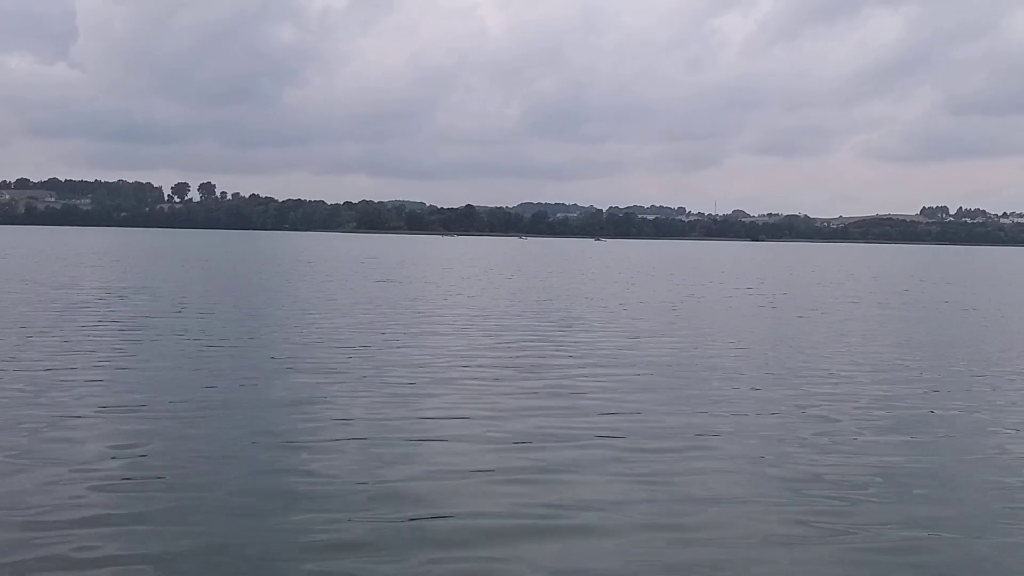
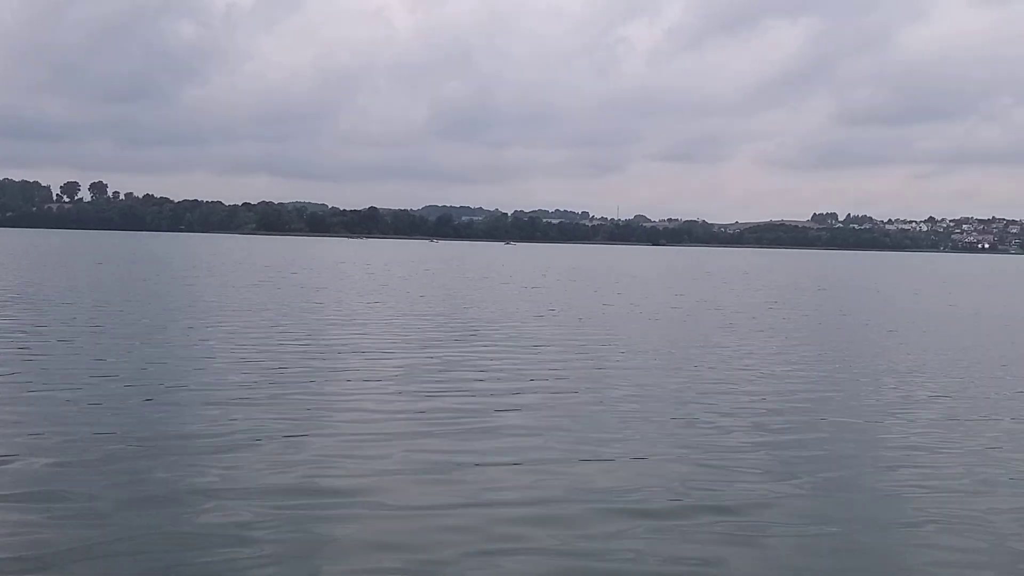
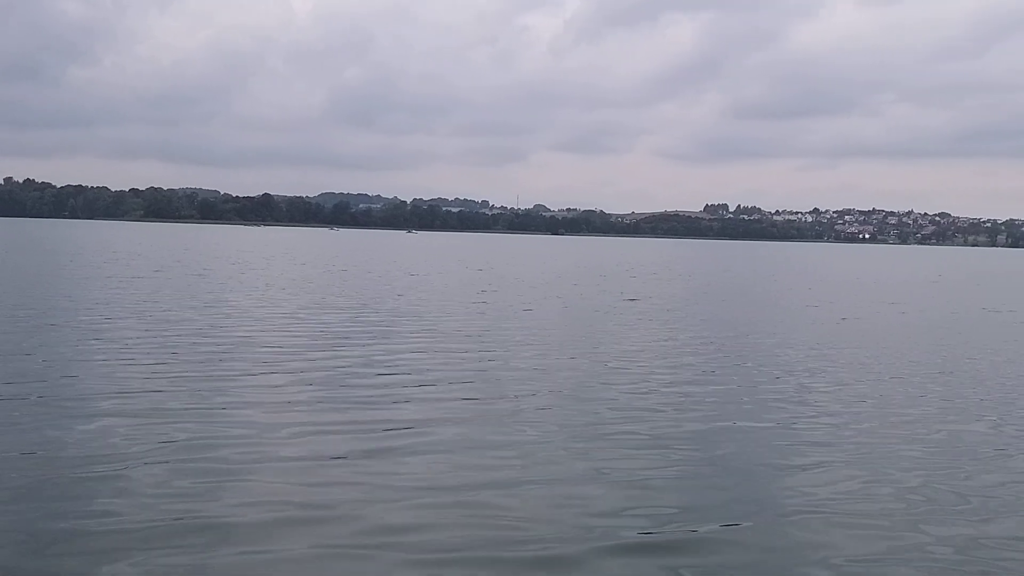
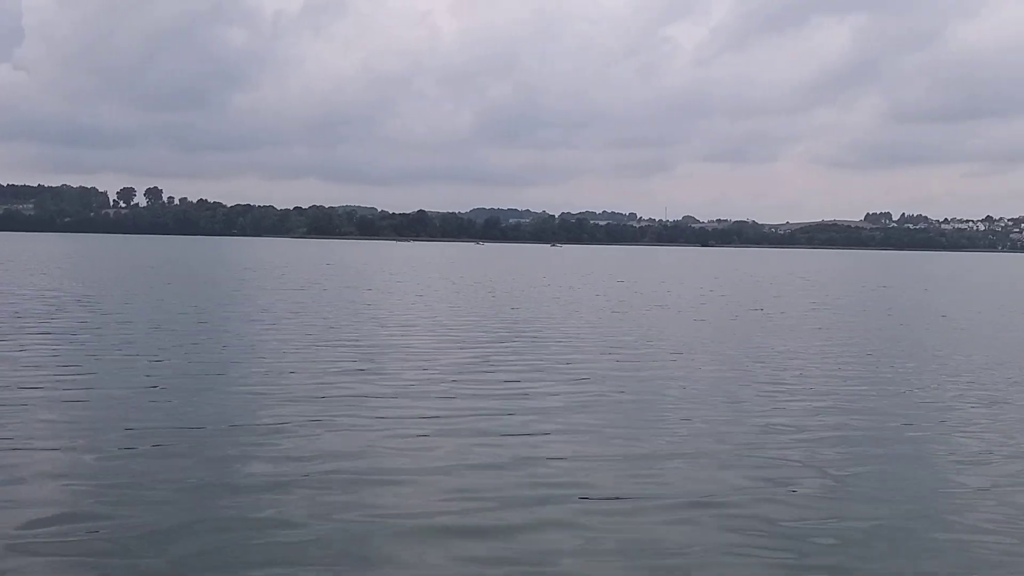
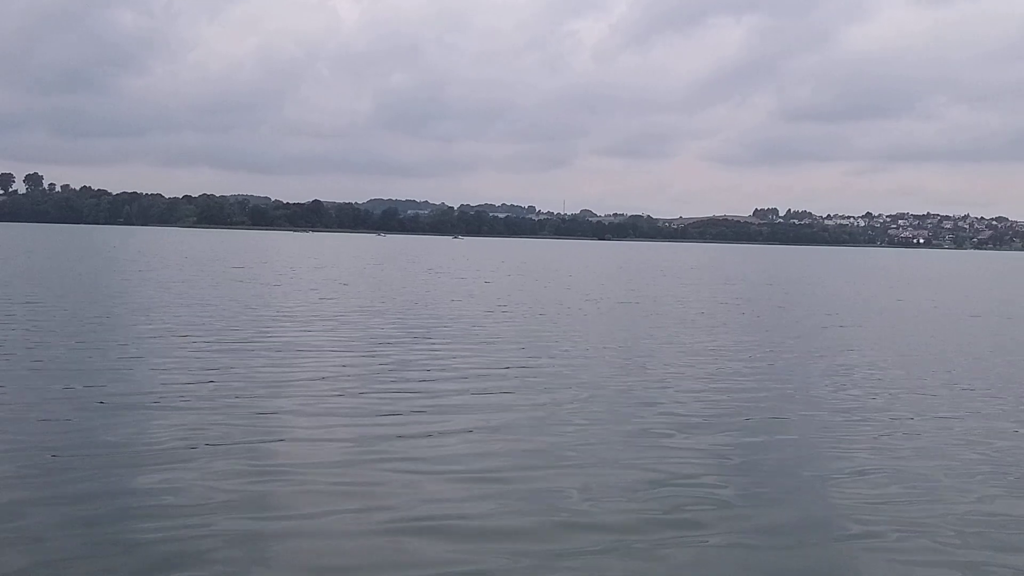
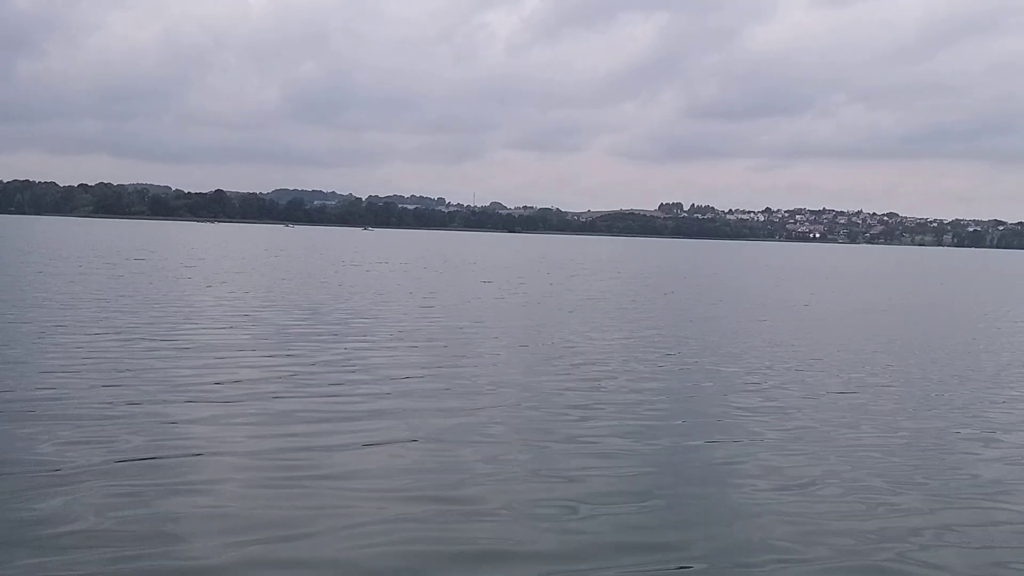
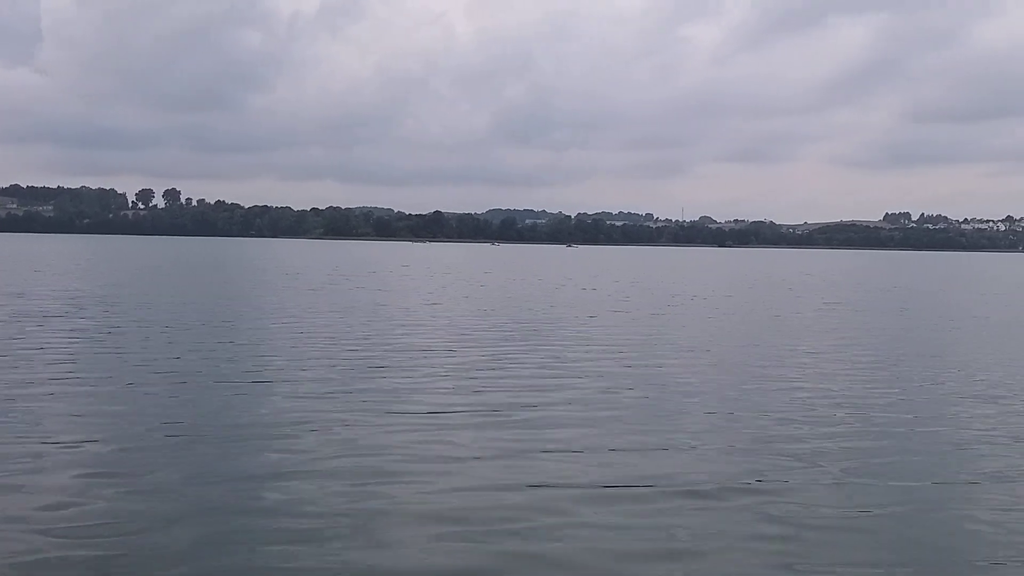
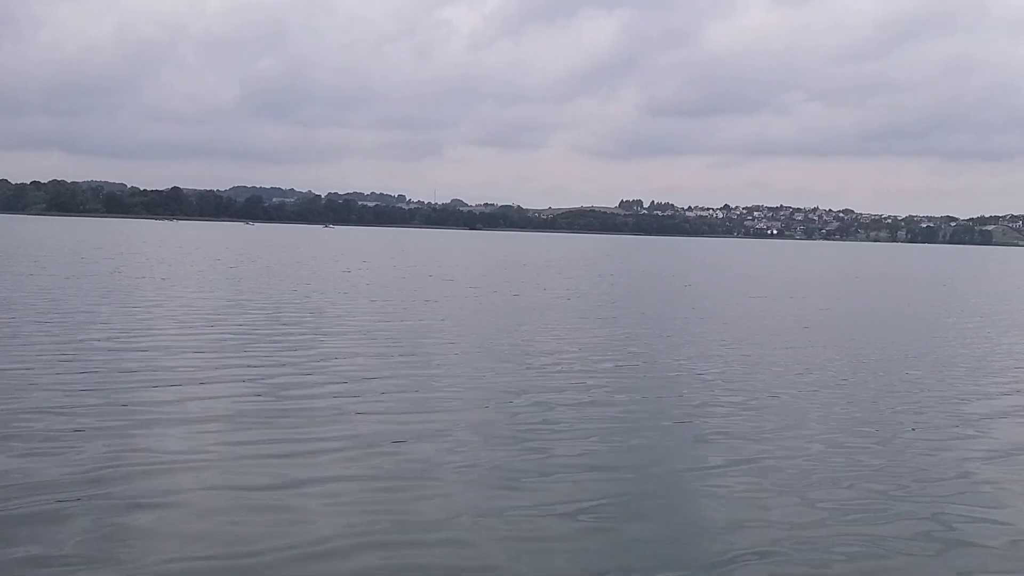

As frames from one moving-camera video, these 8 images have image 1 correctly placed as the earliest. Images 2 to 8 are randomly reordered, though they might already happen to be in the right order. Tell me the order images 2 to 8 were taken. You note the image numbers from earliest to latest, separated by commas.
7, 4, 2, 5, 3, 6, 8
